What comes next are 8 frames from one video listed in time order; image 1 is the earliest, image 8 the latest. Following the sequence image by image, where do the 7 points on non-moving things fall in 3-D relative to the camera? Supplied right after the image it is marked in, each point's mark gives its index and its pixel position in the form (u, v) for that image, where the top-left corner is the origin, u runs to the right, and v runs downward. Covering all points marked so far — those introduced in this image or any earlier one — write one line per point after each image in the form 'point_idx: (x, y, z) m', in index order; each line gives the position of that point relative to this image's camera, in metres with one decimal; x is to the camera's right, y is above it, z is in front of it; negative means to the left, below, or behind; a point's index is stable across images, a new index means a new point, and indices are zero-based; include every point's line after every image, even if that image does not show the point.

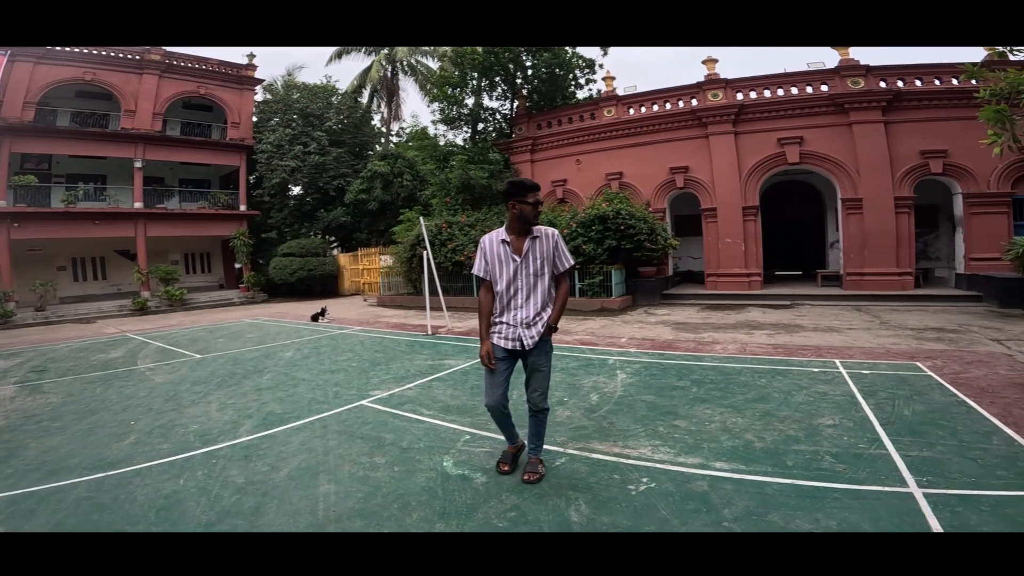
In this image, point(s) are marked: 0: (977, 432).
0: (+3.5, -1.0, +3.8) m
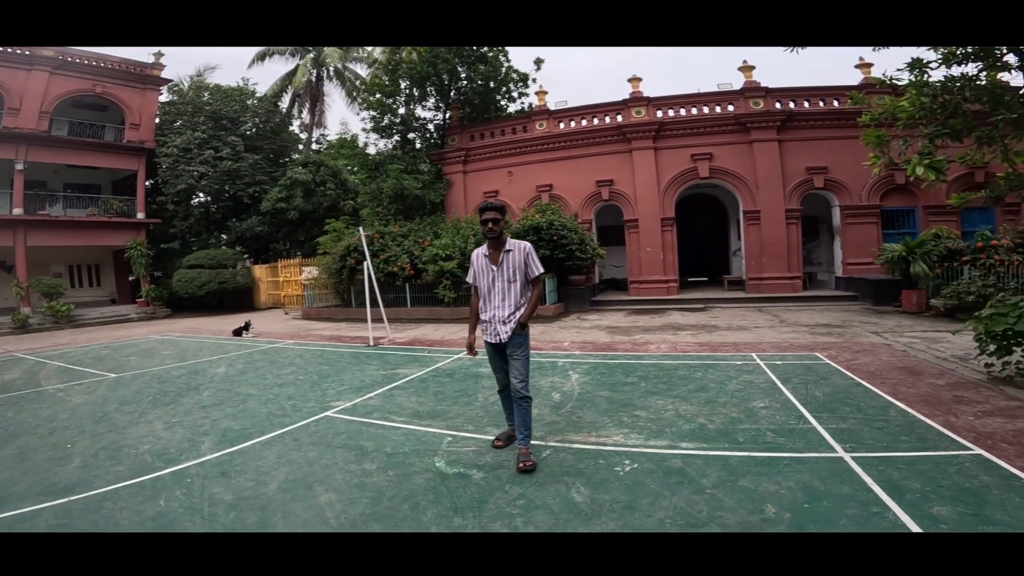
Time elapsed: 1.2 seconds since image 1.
0: (+3.3, -1.0, +4.6) m
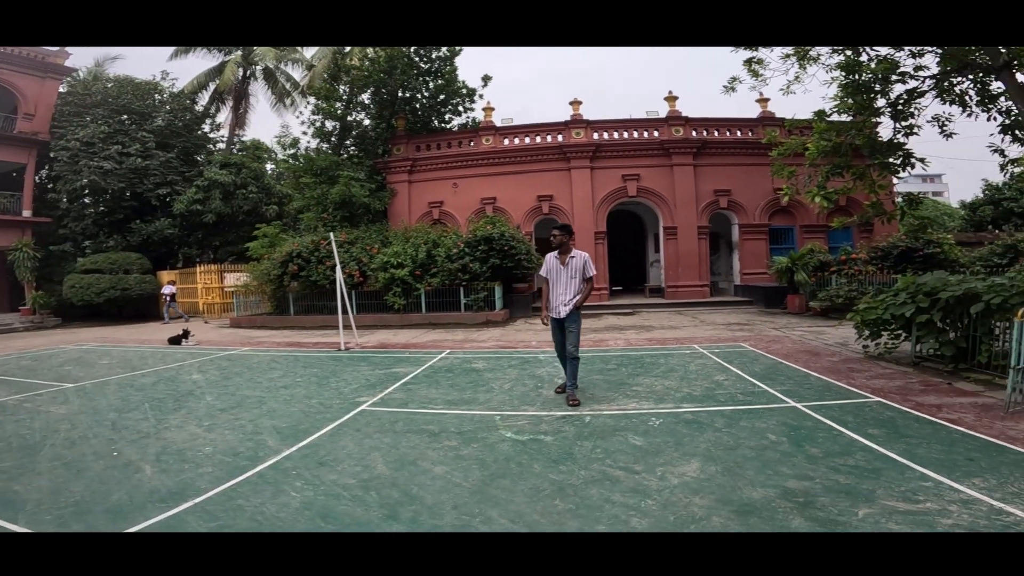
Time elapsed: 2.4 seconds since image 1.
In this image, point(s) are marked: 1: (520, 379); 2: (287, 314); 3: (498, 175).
0: (+3.5, -1.0, +6.0) m
1: (+0.1, -1.2, +6.3) m
2: (-6.4, -0.7, +14.3) m
3: (-0.3, +3.4, +14.8) m
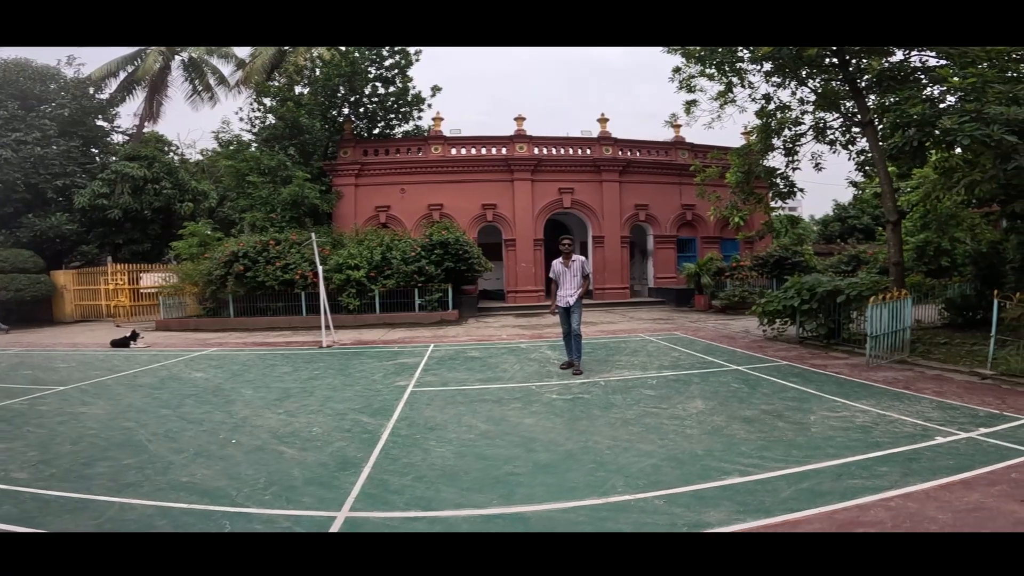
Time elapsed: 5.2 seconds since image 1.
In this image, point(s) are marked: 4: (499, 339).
0: (+3.5, -1.0, +8.0) m
1: (+0.2, -1.2, +7.5) m
2: (-7.9, -0.8, +14.0) m
3: (-2.1, +3.3, +15.8) m
4: (-0.3, -1.0, +9.9) m
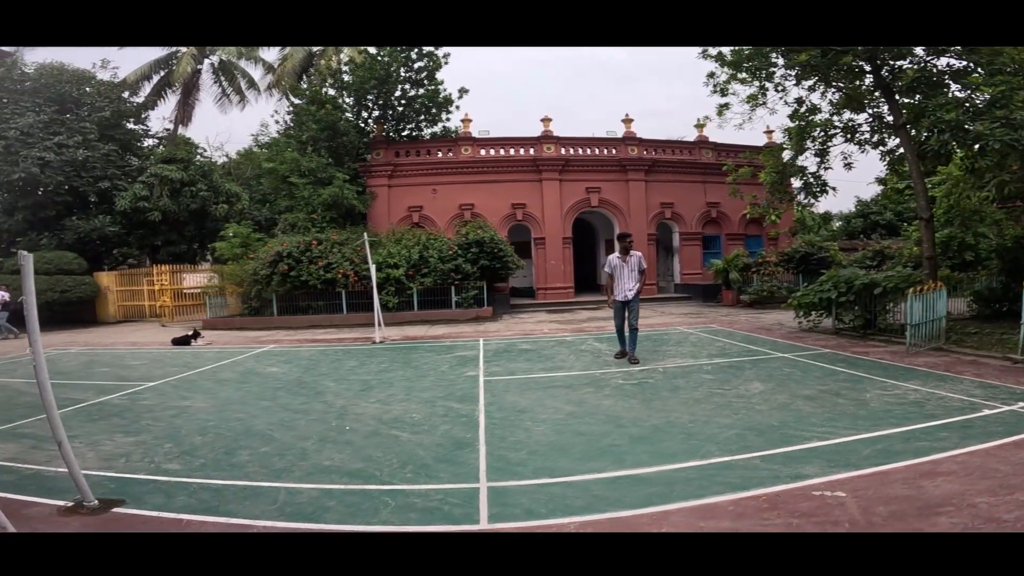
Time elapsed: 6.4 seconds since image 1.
0: (+4.3, -0.9, +8.5) m
1: (+1.0, -1.1, +8.0) m
2: (-6.9, -0.7, +14.6) m
3: (-1.1, +3.4, +16.3) m
4: (+0.6, -0.9, +10.4) m
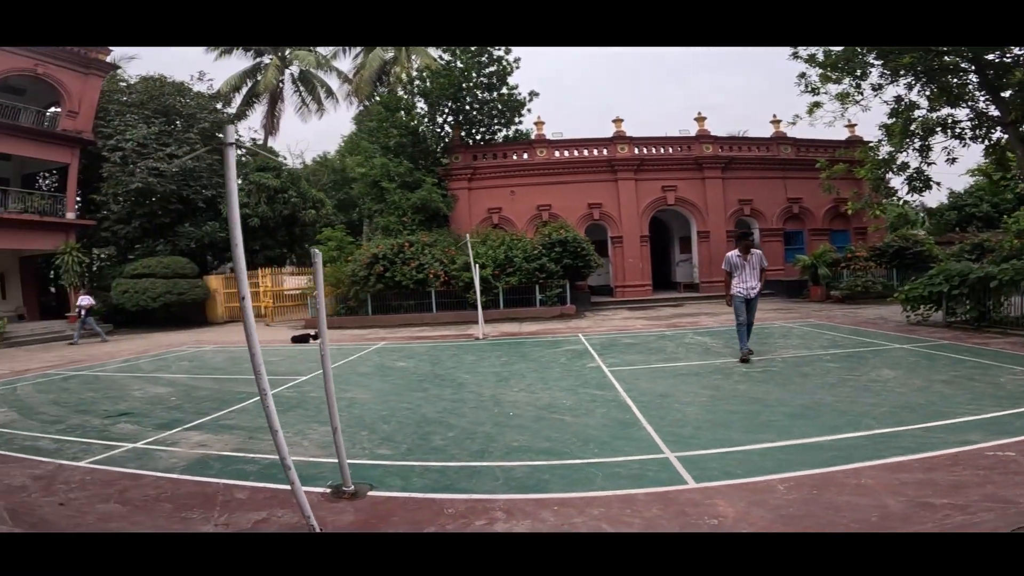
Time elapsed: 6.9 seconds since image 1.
0: (+6.2, -0.8, +8.6) m
1: (+2.9, -1.0, +8.4) m
2: (-4.5, -0.8, +15.6) m
3: (+1.4, +3.5, +16.8) m
4: (+2.6, -0.9, +10.8) m
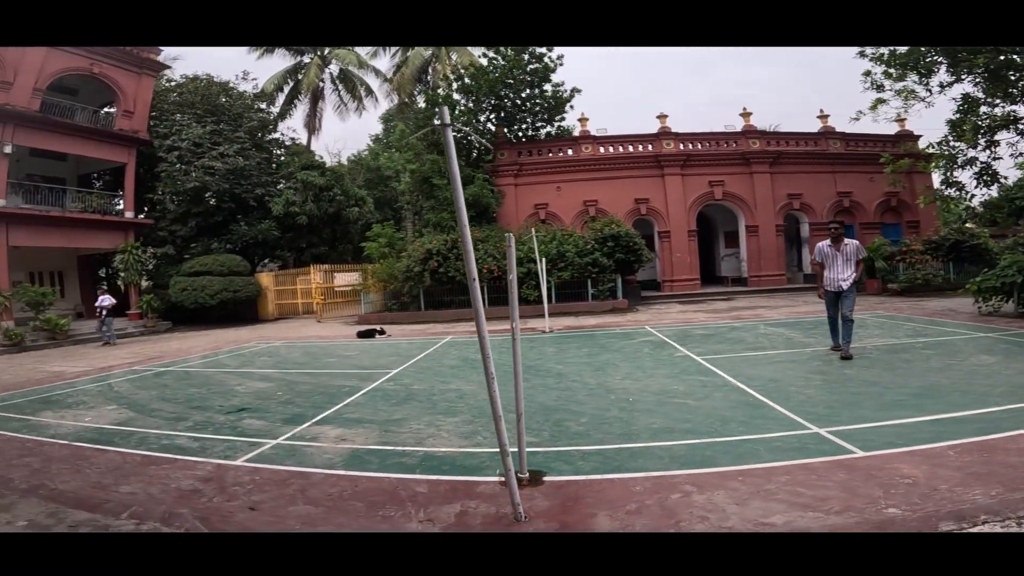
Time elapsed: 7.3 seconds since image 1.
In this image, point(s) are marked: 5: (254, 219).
0: (+7.7, -0.7, +8.7) m
1: (+4.3, -0.9, +8.6) m
2: (-2.9, -0.6, +15.9) m
3: (+3.0, +3.6, +17.0) m
4: (+4.2, -0.7, +11.0) m
5: (-9.9, +2.6, +19.7) m
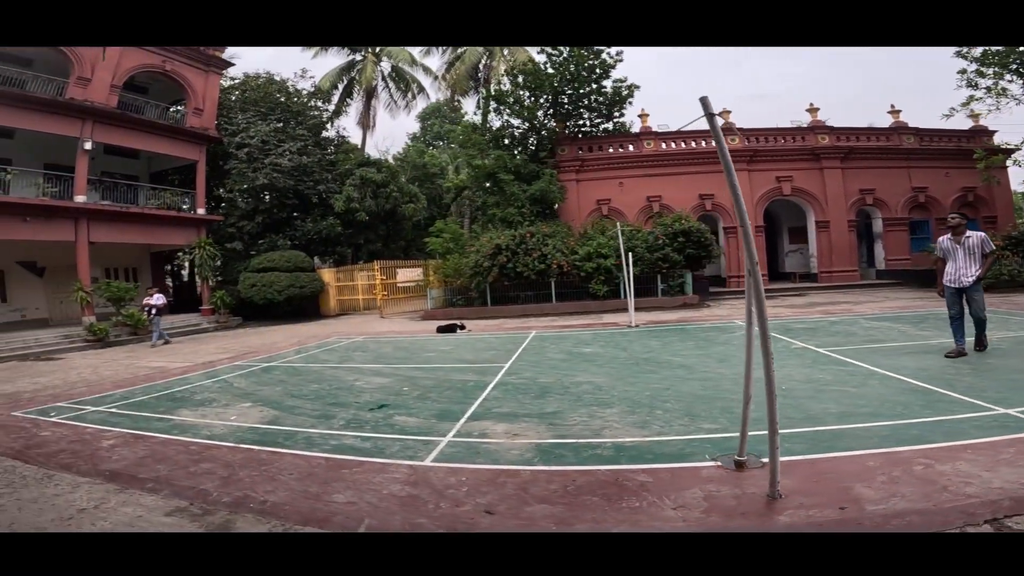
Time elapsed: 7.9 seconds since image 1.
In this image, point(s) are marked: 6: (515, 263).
0: (+9.6, -0.6, +8.6) m
1: (+6.3, -0.8, +8.6) m
2: (-0.8, -0.5, +16.0) m
3: (+5.1, +3.8, +17.0) m
4: (+6.2, -0.6, +10.9) m
5: (-7.7, +2.8, +19.9) m
6: (+0.1, +0.7, +15.4) m
